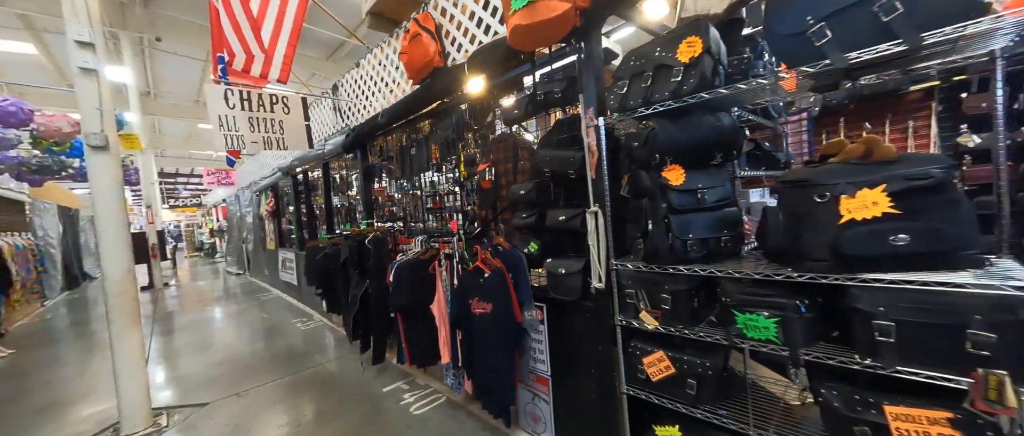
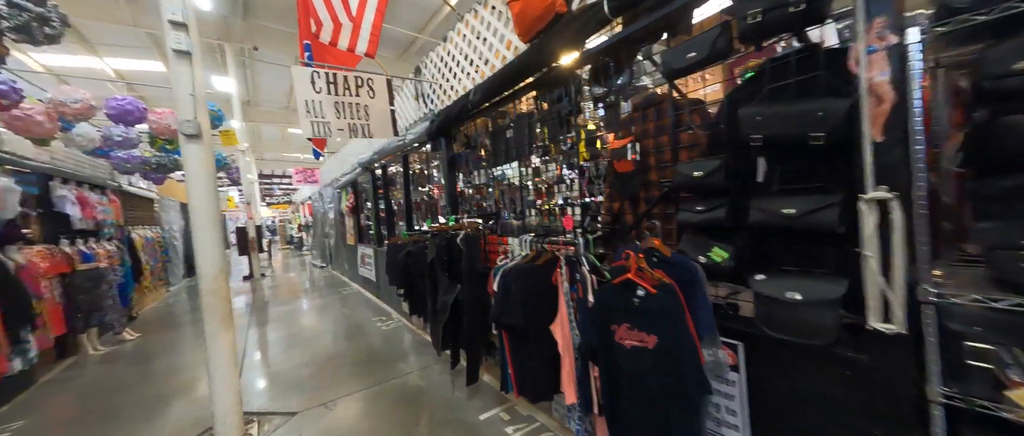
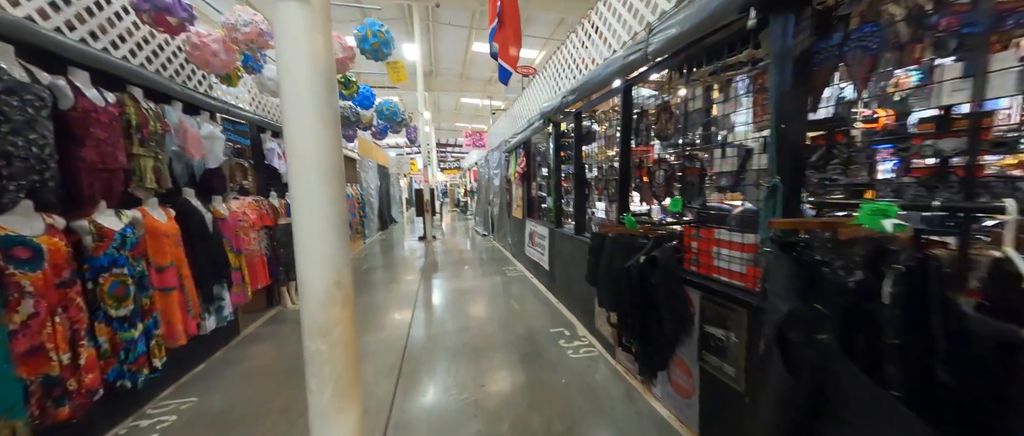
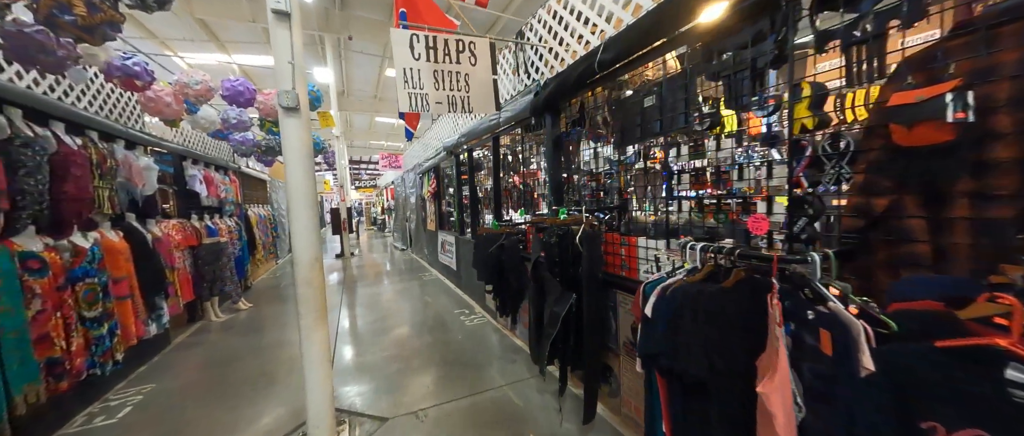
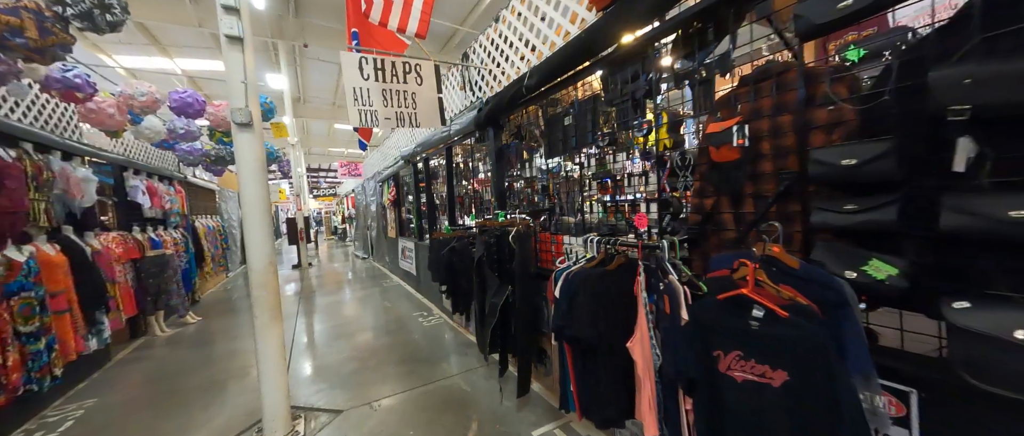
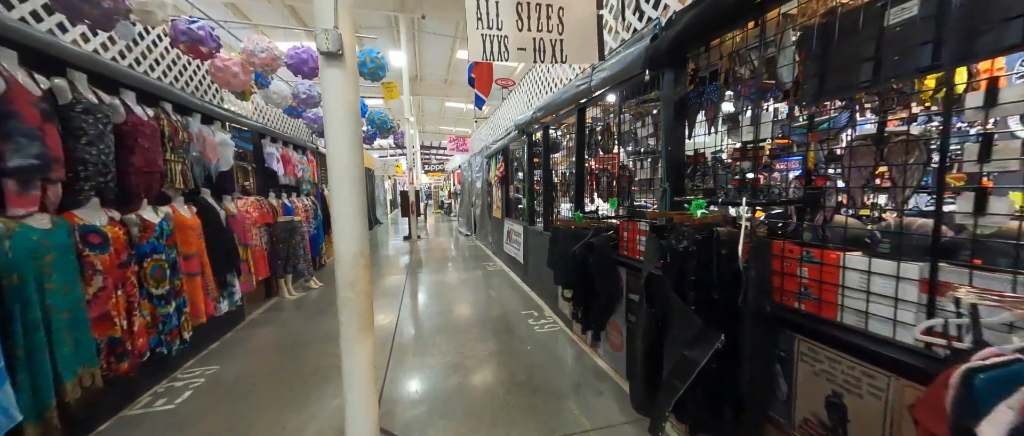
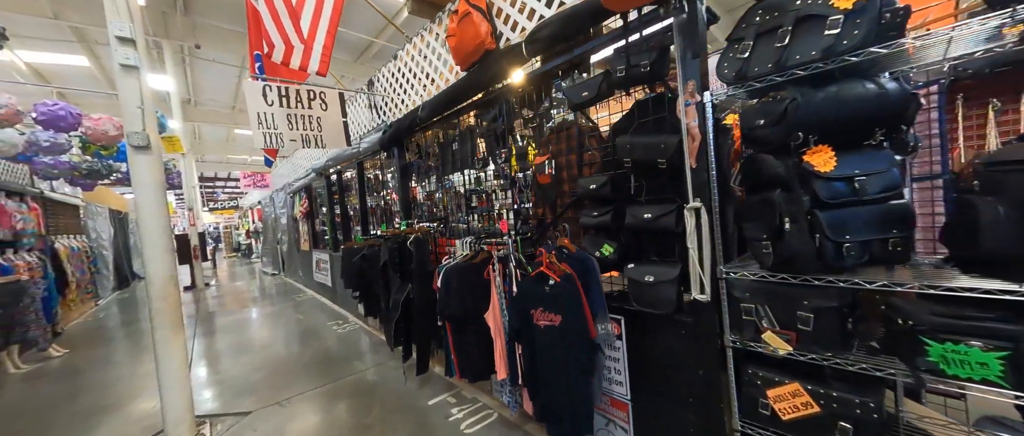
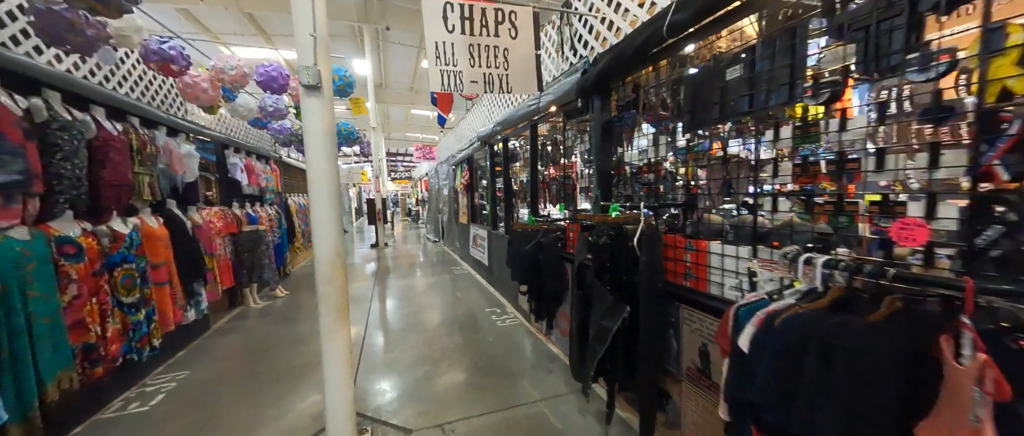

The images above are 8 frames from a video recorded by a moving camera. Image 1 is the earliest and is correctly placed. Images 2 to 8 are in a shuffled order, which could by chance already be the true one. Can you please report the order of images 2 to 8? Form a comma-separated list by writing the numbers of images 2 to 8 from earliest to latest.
7, 2, 5, 4, 8, 6, 3
